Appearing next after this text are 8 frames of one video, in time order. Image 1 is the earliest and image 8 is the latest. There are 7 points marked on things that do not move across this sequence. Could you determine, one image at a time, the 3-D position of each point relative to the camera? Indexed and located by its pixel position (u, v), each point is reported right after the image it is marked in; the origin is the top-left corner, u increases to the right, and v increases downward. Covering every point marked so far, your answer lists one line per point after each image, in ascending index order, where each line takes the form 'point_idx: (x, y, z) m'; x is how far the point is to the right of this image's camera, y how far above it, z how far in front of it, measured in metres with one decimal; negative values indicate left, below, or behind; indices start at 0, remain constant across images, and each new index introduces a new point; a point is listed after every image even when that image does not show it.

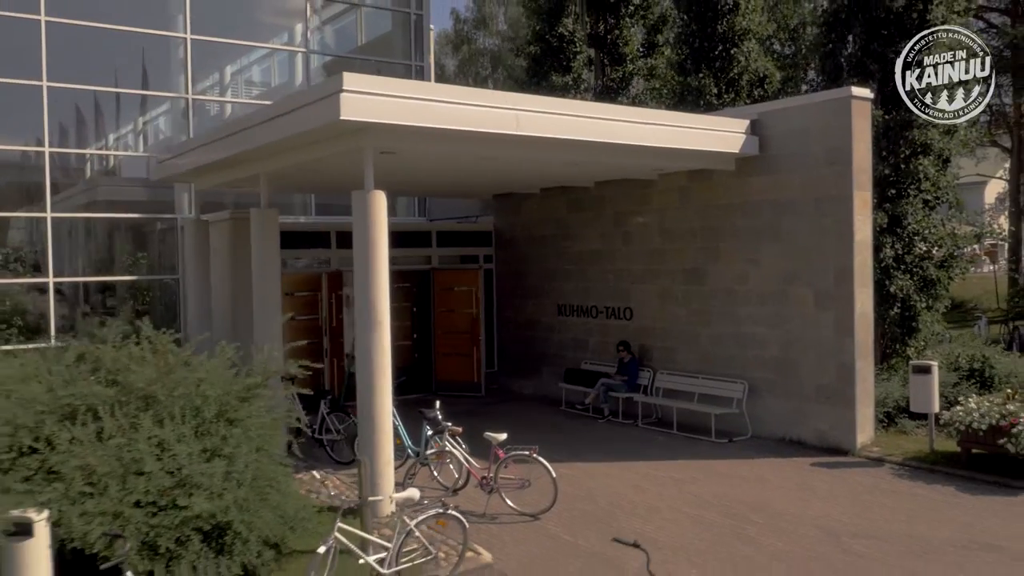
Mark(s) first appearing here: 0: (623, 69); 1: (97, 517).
0: (+2.1, +3.8, +16.0) m
1: (-2.3, -1.3, +5.2) m
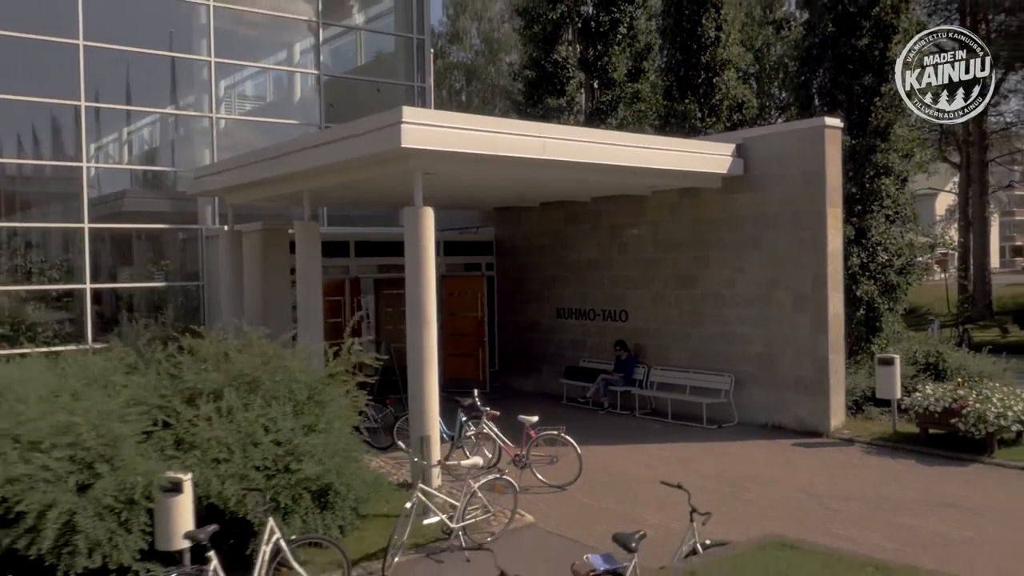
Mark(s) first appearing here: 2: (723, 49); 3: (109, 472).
0: (+2.0, +3.7, +17.3) m
1: (-1.9, -1.3, +6.3) m
2: (+3.8, +4.1, +16.3) m
3: (-2.5, -1.2, +5.9) m
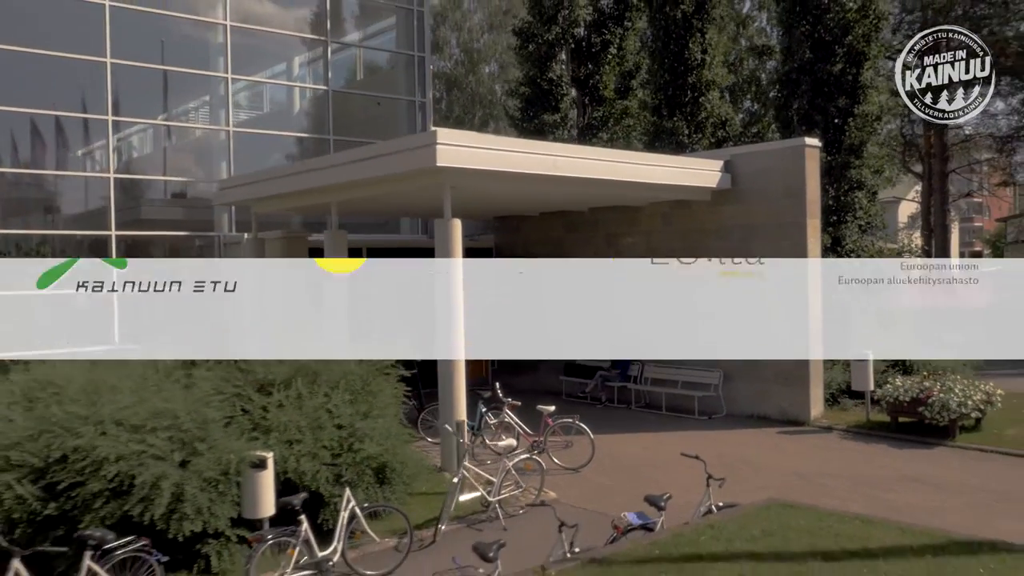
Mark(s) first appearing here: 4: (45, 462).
0: (+1.9, +3.6, +18.4) m
1: (-1.6, -1.3, +7.2) m
2: (+3.8, +4.1, +17.5) m
3: (-2.2, -1.2, +6.8) m
4: (-3.4, -1.3, +6.7) m
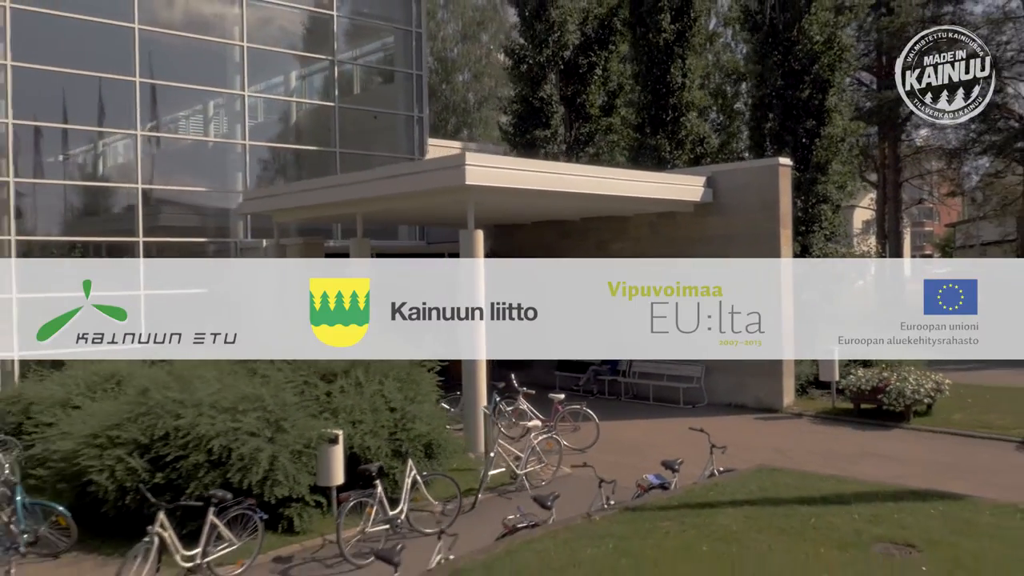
0: (+1.7, +3.5, +19.8) m
1: (-1.4, -1.3, +8.5) m
2: (+3.6, +4.0, +19.0) m
3: (-1.9, -1.2, +8.0) m
4: (-3.1, -1.3, +7.9) m
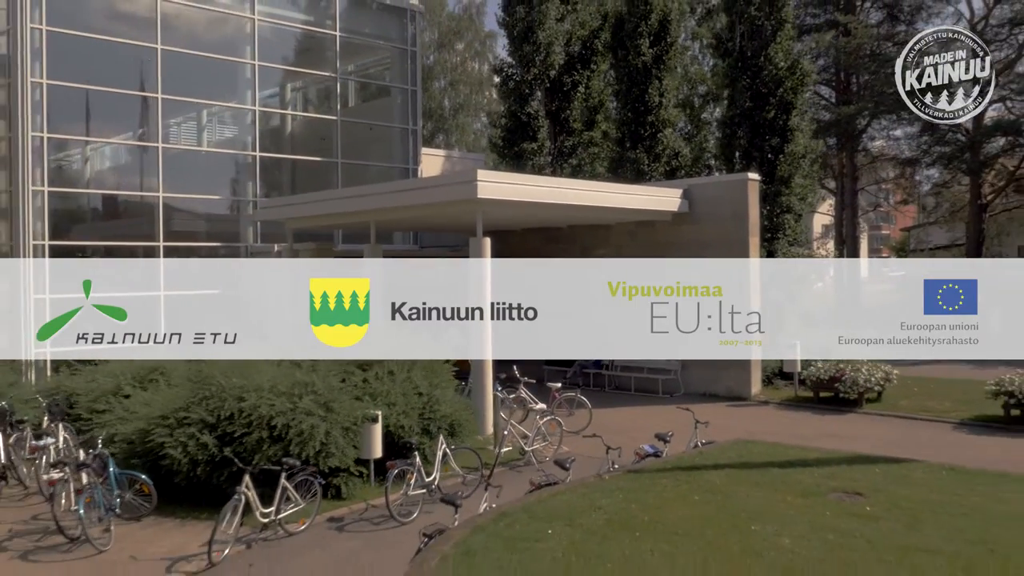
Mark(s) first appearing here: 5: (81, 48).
0: (+1.4, +3.5, +21.3) m
1: (-1.2, -1.4, +9.8) m
2: (+3.3, +4.0, +20.5) m
3: (-1.8, -1.2, +9.3) m
4: (-2.9, -1.3, +9.1) m
5: (-7.6, +4.2, +16.1) m
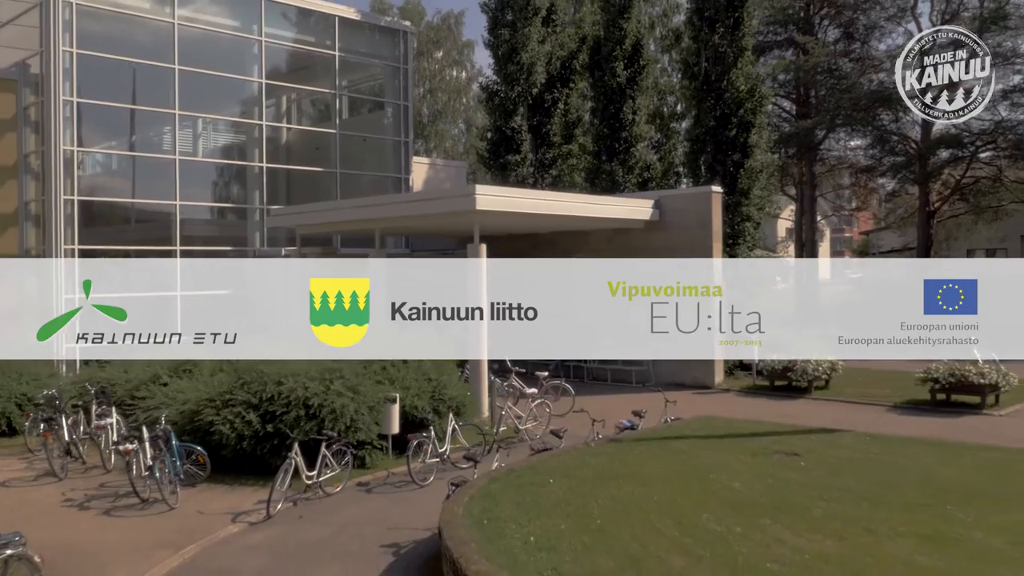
0: (+1.0, +3.5, +23.0) m
1: (-1.2, -1.4, +11.5) m
2: (+3.0, +4.0, +22.3) m
3: (-1.8, -1.2, +11.0) m
4: (-2.9, -1.3, +10.7) m
5: (-7.8, +4.2, +17.5) m
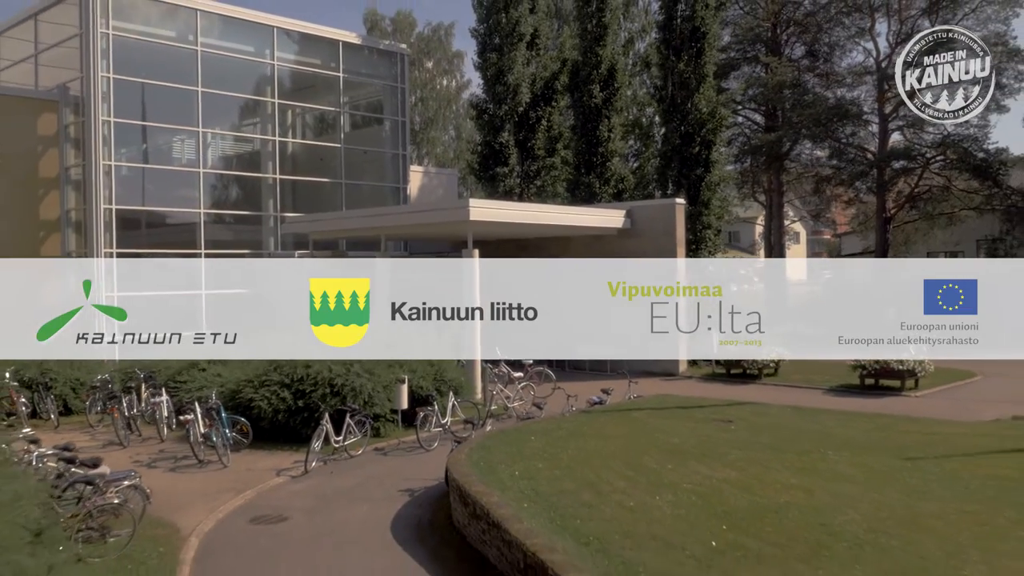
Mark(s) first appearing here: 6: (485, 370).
0: (+0.7, +3.5, +25.3) m
1: (-1.4, -1.4, +13.7) m
2: (+2.7, +4.0, +24.6) m
3: (-1.9, -1.2, +13.2) m
4: (-3.1, -1.3, +12.9) m
5: (-8.1, +4.3, +19.6) m
6: (-0.5, -1.4, +16.2) m
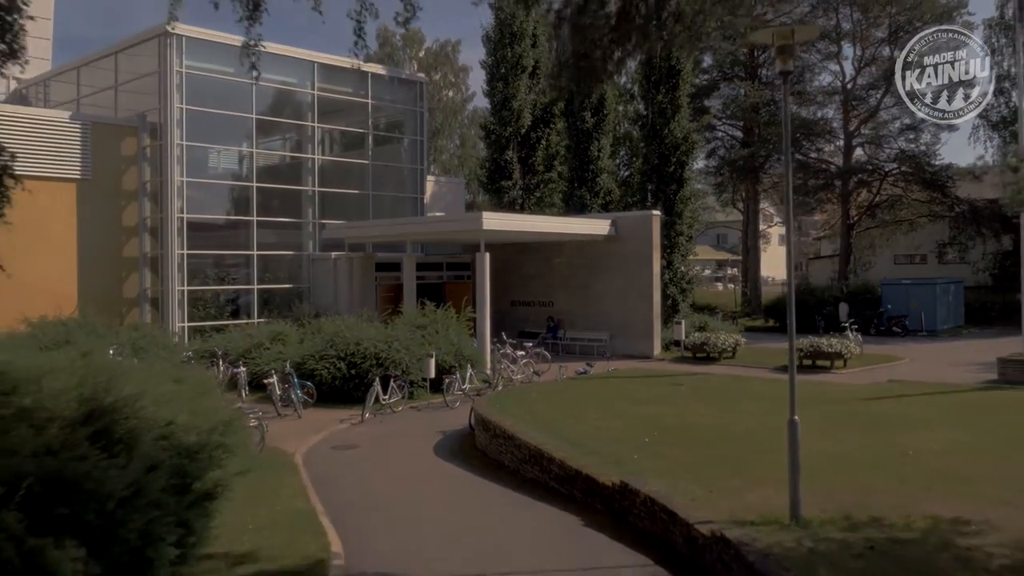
0: (+0.8, +3.6, +29.0) m
1: (-1.3, -1.3, +17.4) m
2: (+2.7, +4.0, +28.3) m
3: (-1.8, -1.1, +16.9) m
4: (-3.0, -1.2, +16.7) m
5: (-8.0, +4.4, +23.3) m
6: (-0.4, -1.4, +20.0) m
